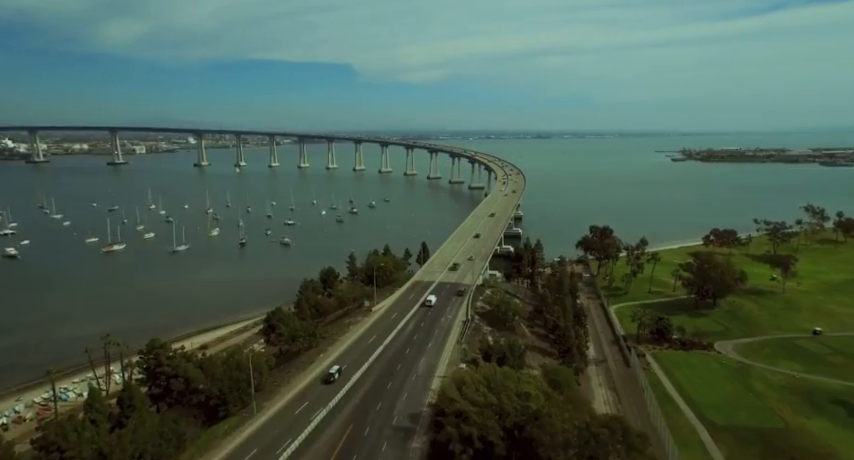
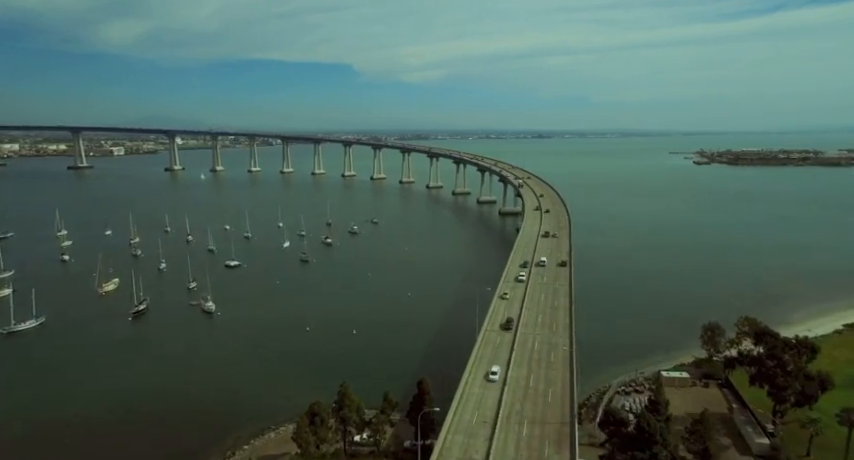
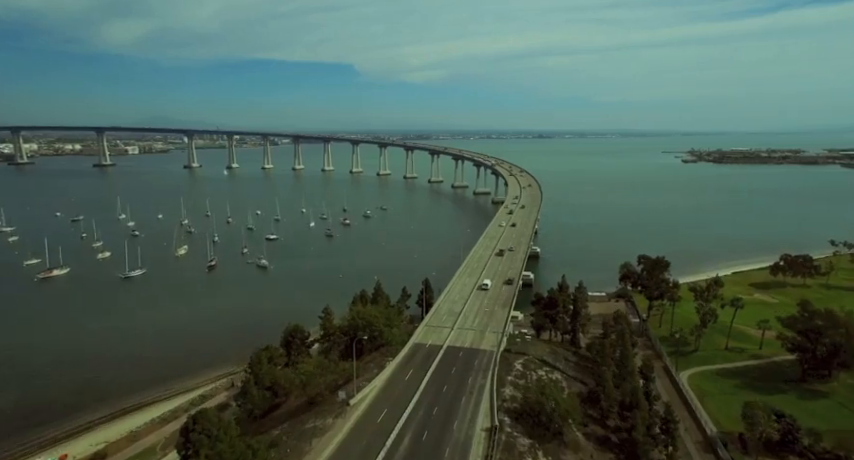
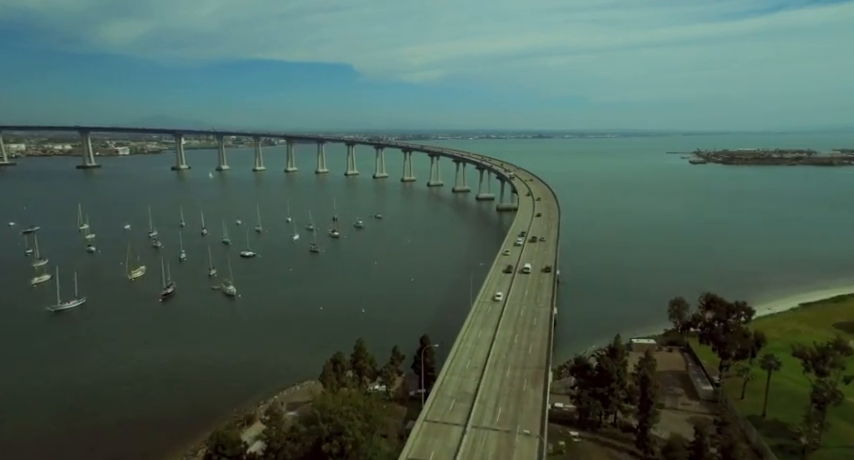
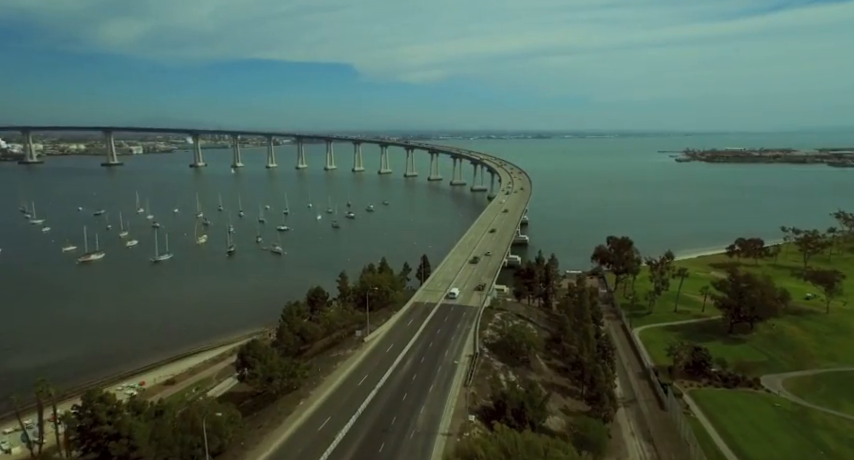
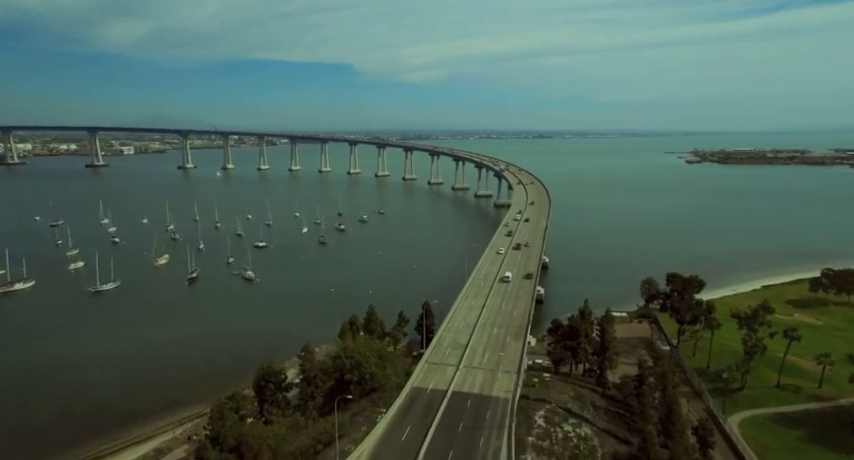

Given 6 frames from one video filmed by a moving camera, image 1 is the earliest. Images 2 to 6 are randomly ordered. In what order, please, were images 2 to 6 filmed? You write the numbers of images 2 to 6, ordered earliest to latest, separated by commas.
5, 3, 6, 4, 2
